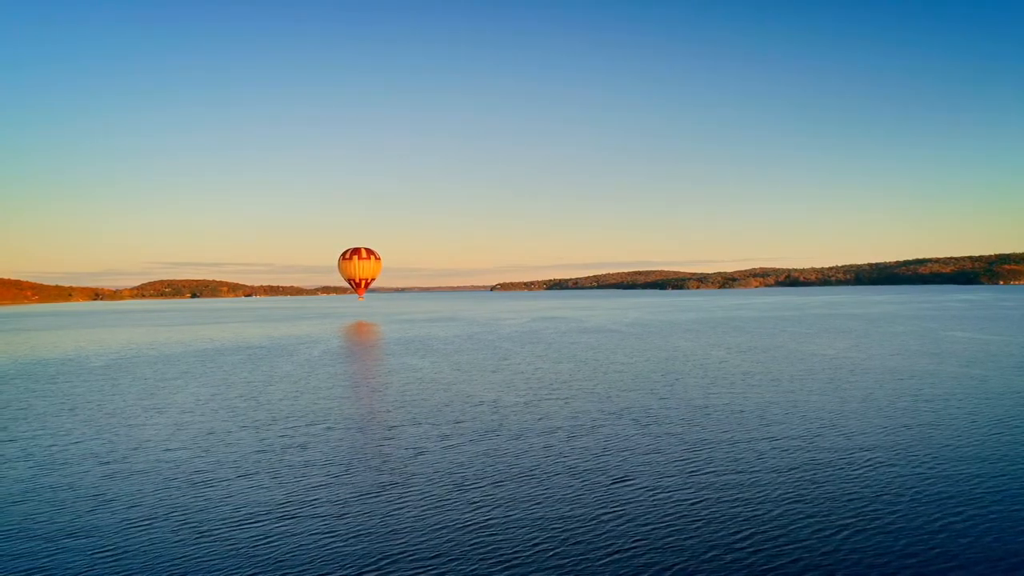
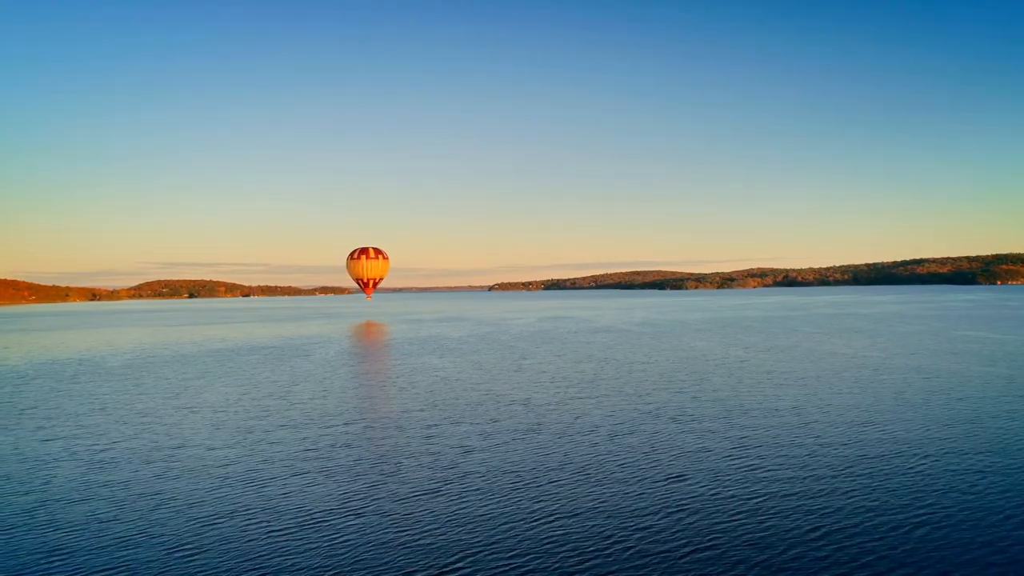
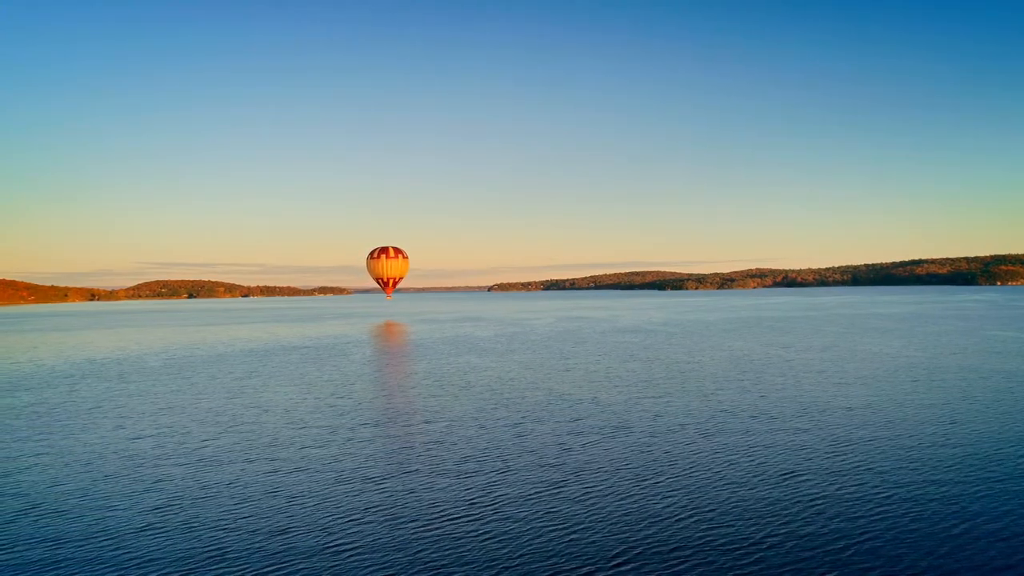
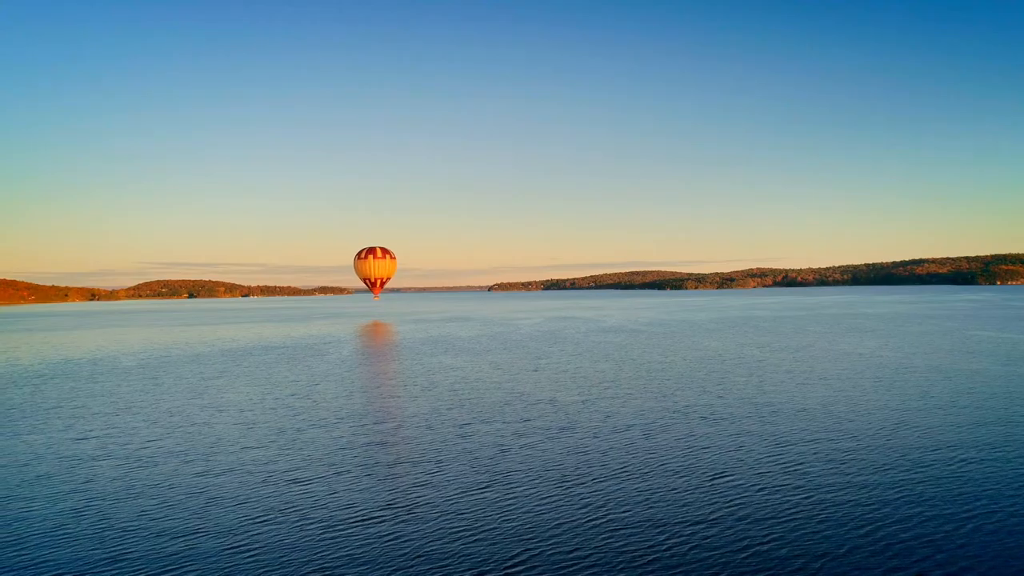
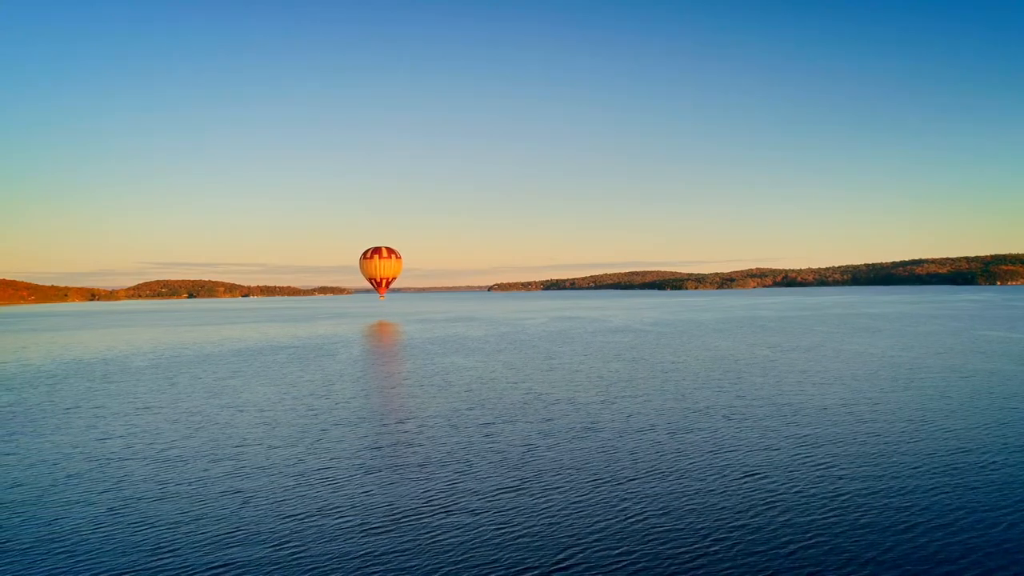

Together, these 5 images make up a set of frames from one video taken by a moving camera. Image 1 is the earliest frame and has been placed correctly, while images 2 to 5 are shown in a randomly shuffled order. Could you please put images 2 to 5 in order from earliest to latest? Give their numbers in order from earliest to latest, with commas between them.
2, 4, 5, 3
